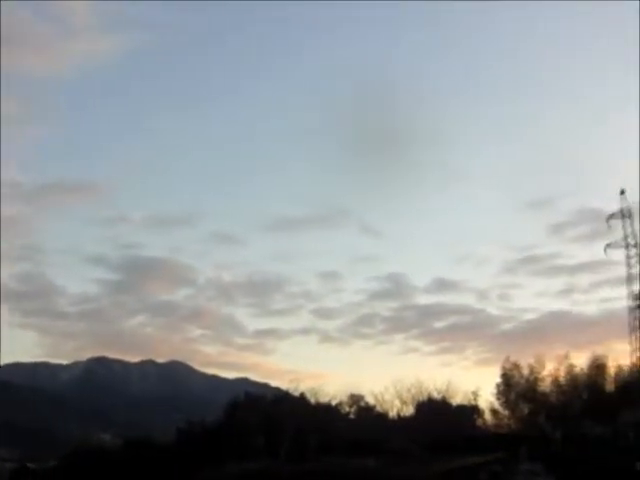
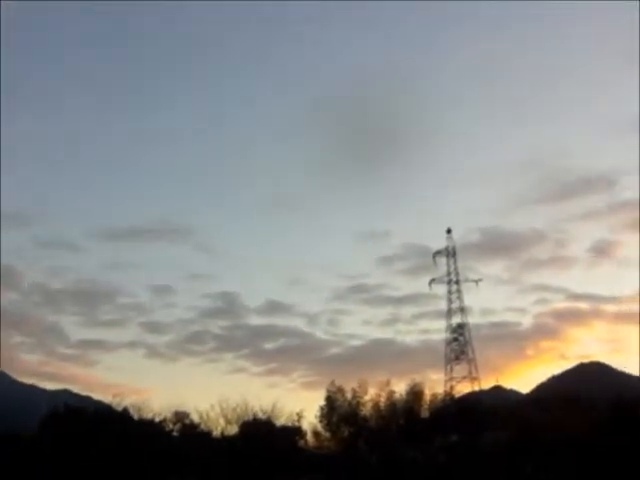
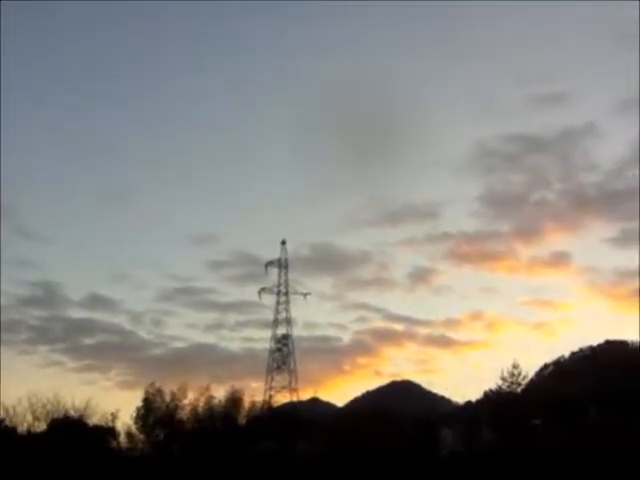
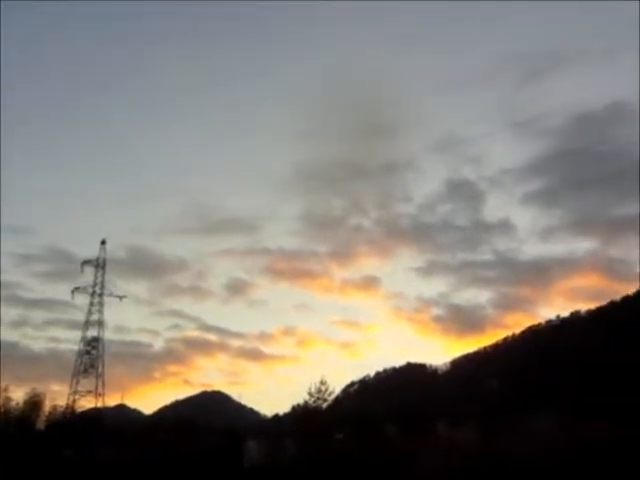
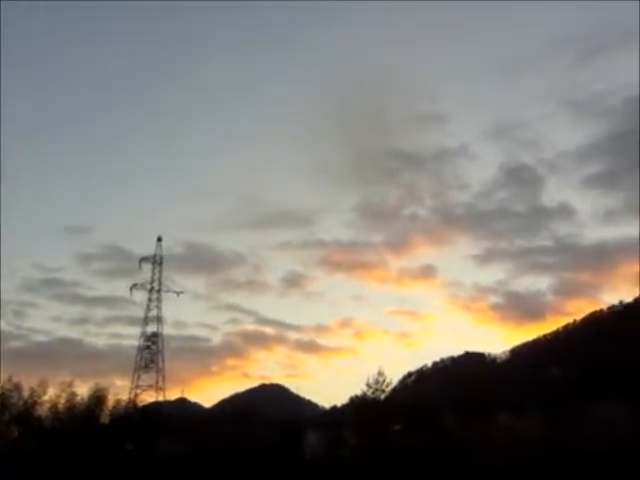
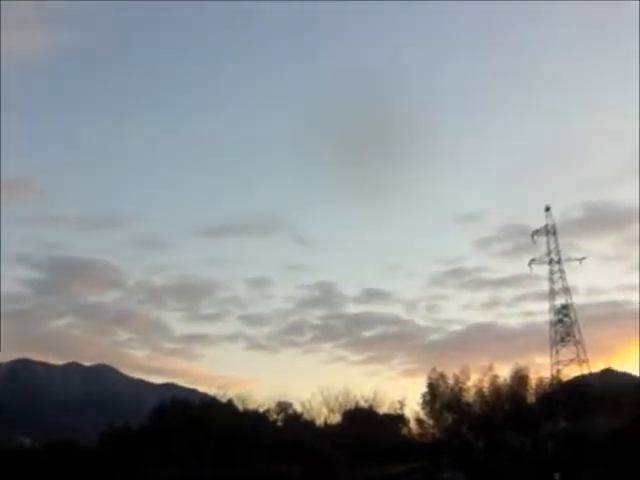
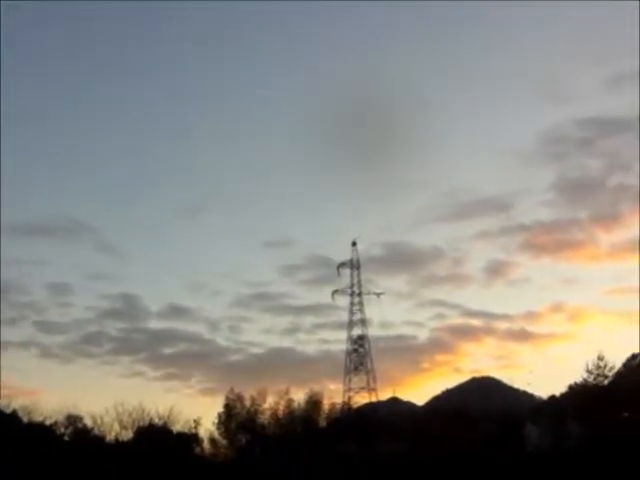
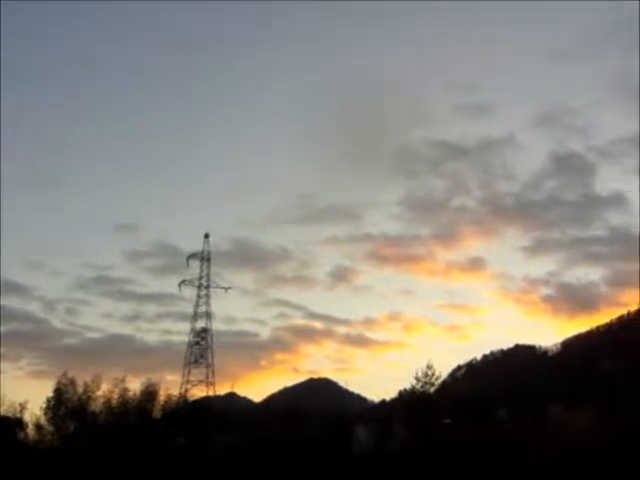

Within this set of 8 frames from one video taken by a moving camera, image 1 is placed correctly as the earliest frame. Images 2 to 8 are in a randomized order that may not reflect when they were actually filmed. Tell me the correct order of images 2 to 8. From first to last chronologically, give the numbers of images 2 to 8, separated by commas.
6, 2, 7, 3, 8, 5, 4
